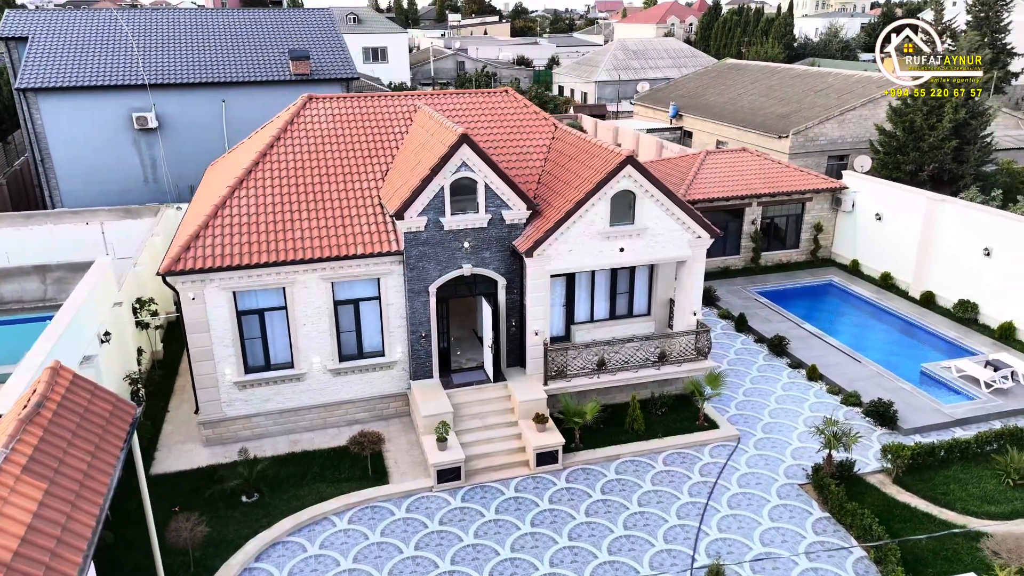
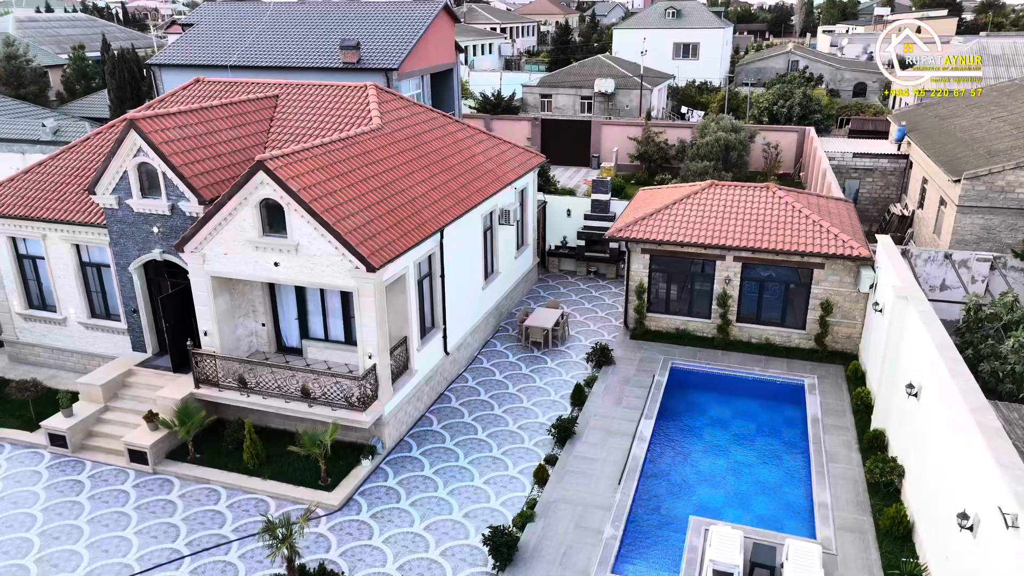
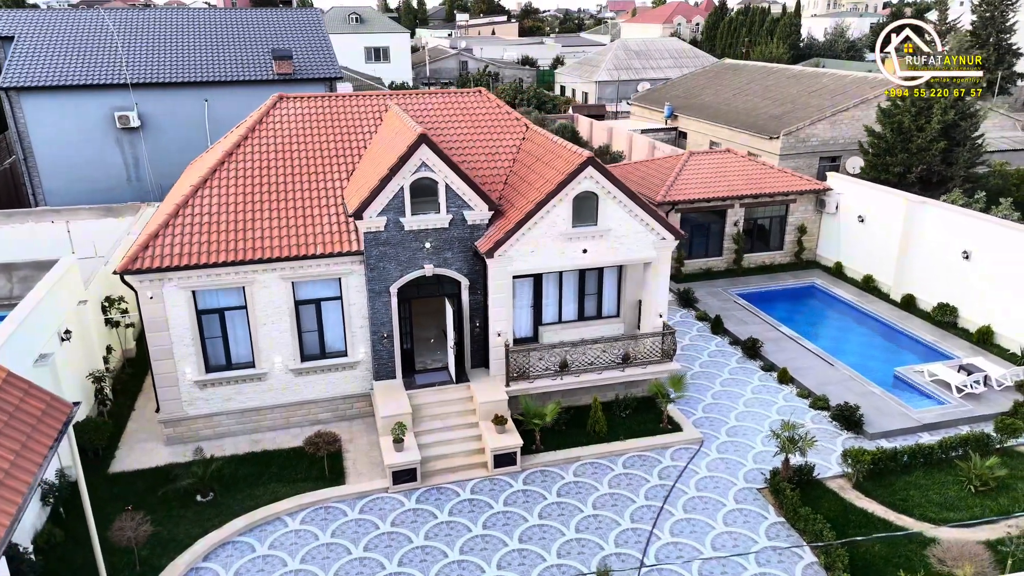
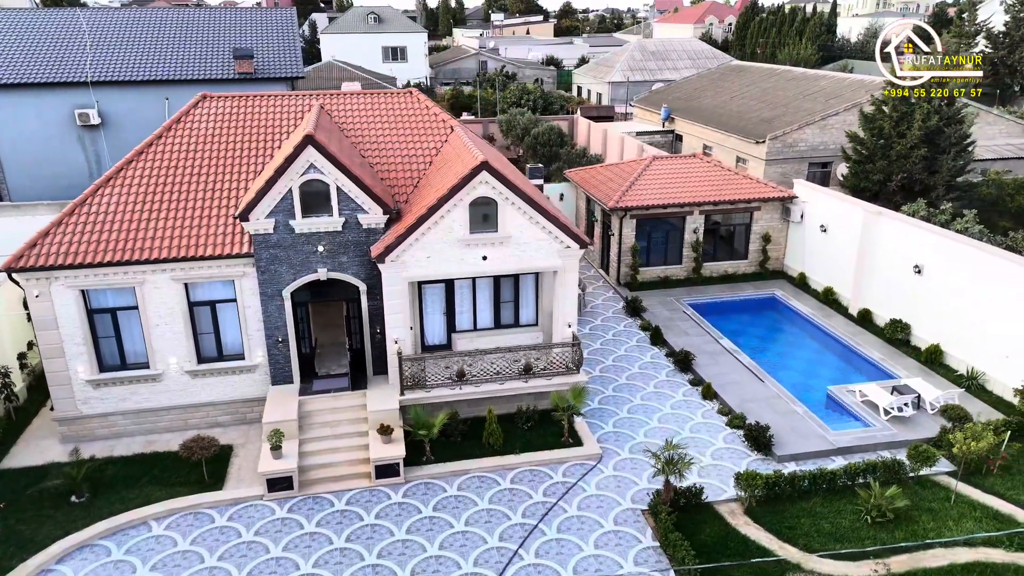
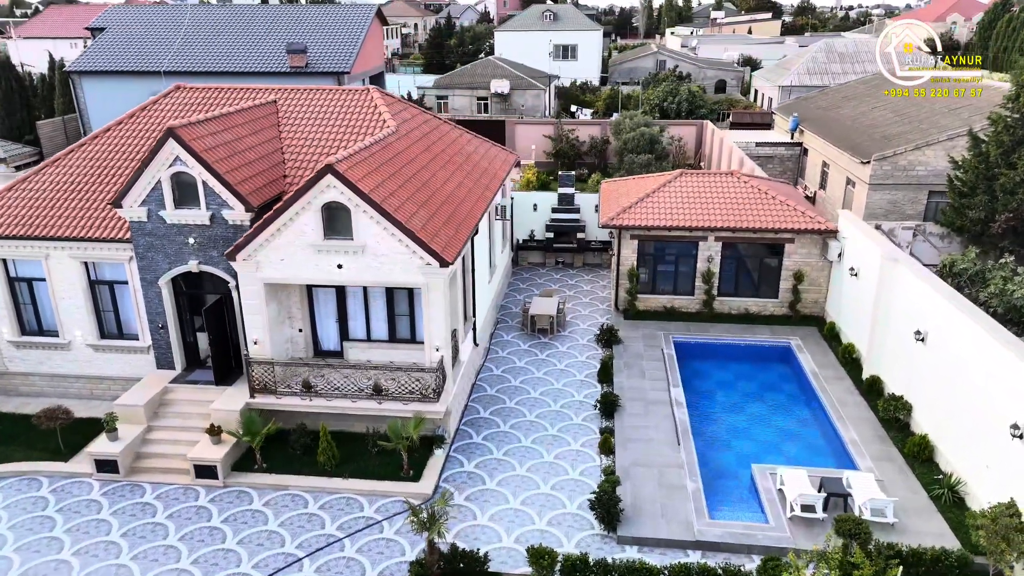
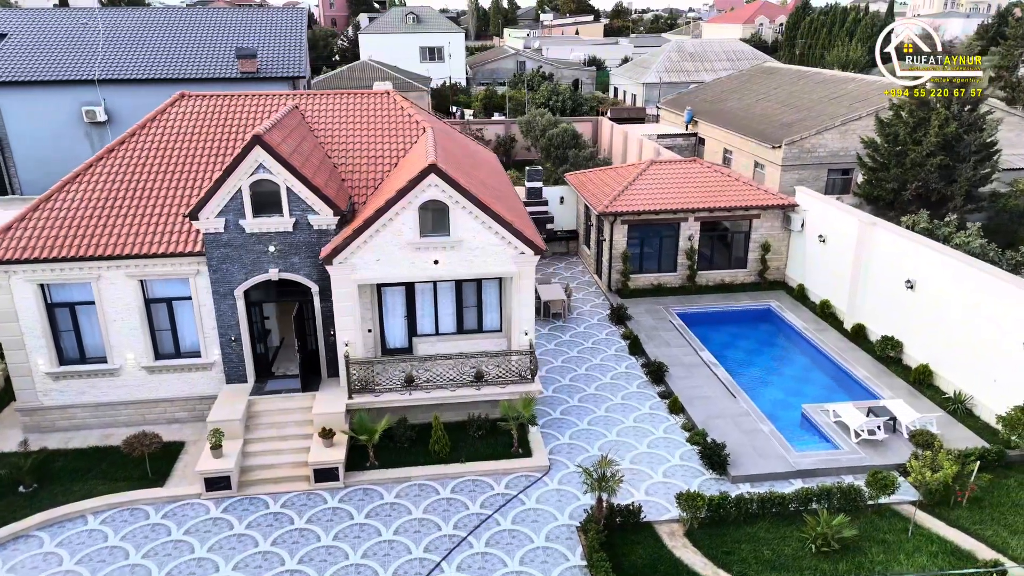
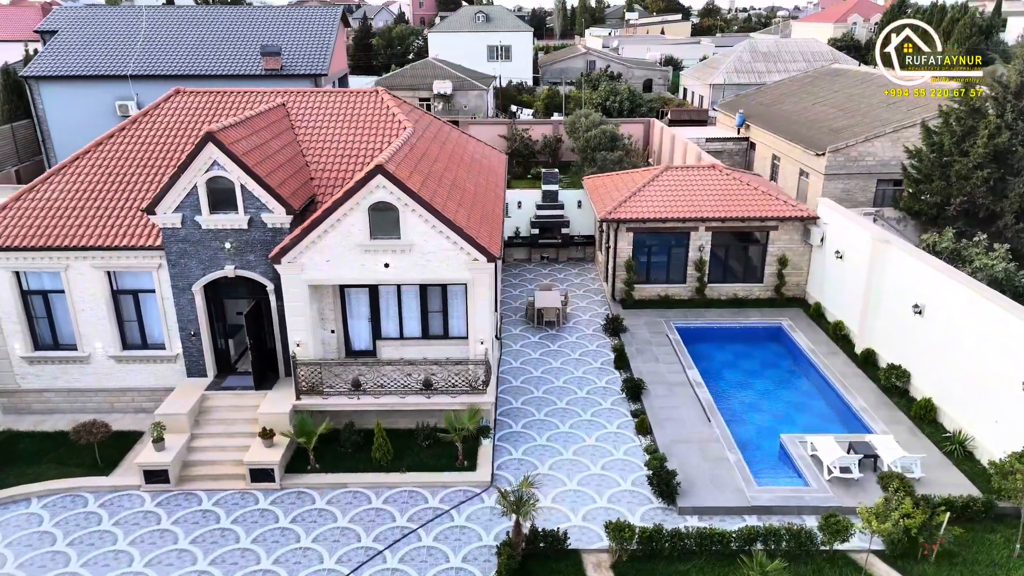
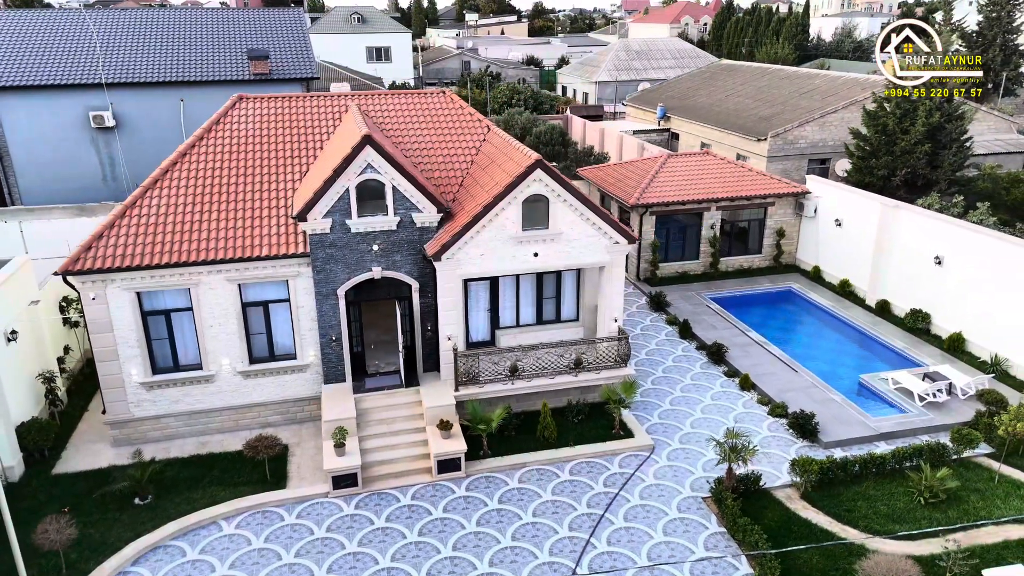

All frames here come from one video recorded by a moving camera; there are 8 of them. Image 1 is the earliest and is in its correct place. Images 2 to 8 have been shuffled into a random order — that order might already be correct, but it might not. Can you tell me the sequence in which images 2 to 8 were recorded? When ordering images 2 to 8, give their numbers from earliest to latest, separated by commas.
3, 8, 4, 6, 7, 5, 2
